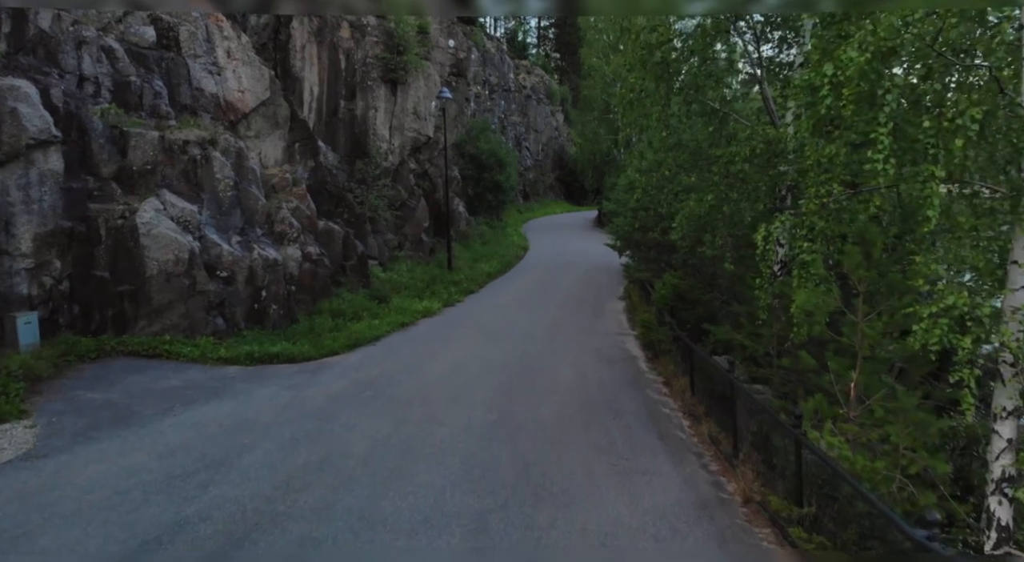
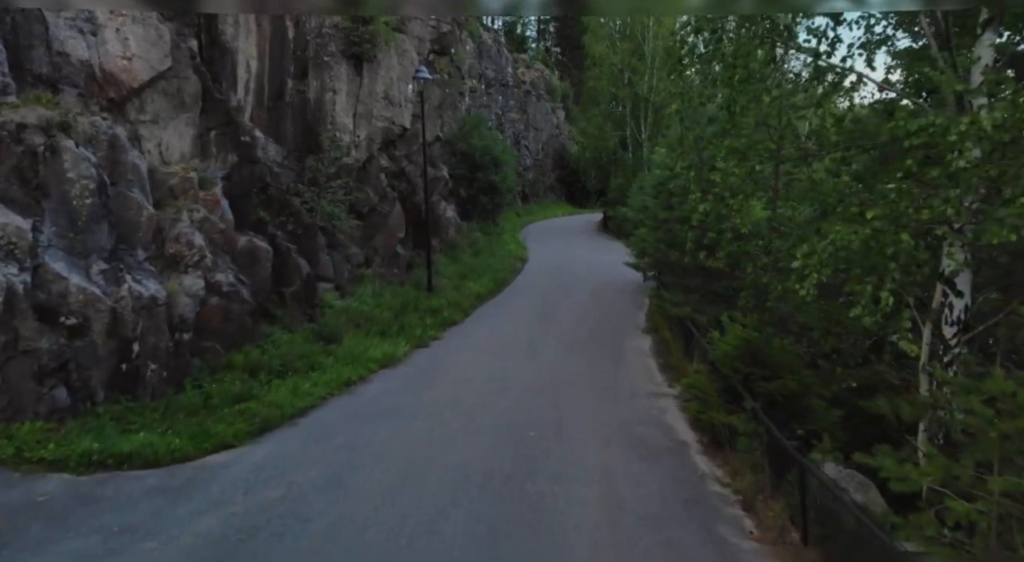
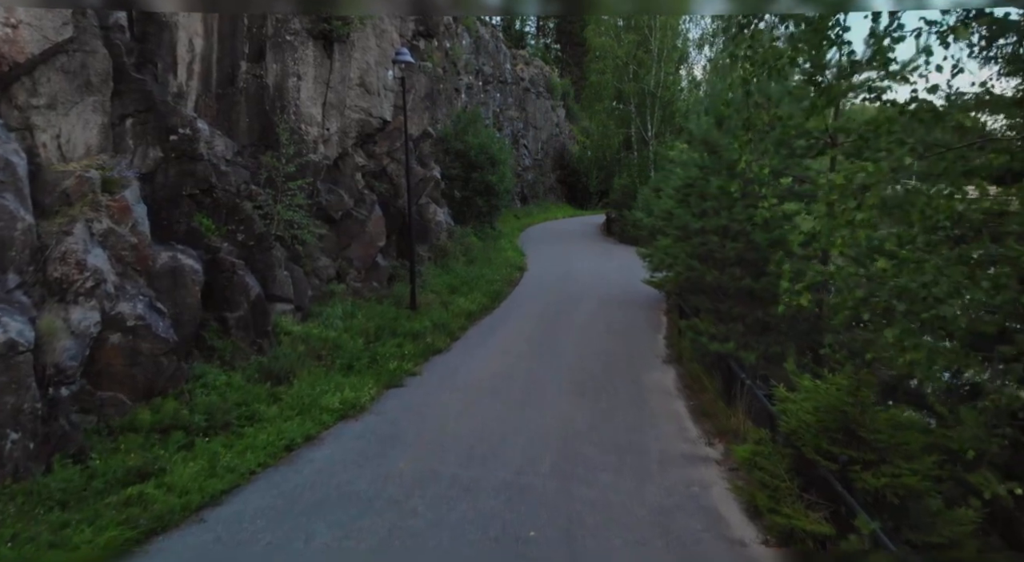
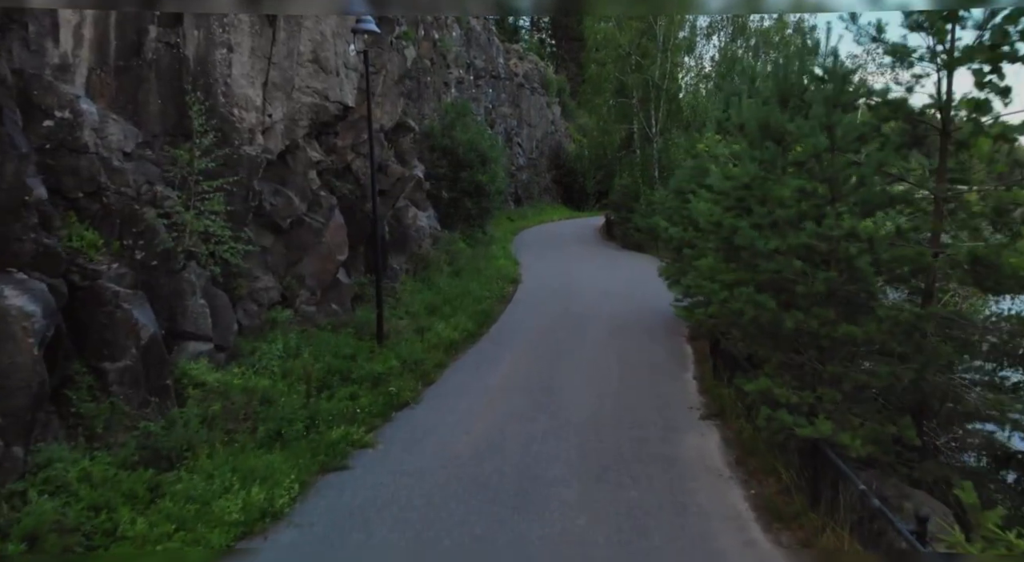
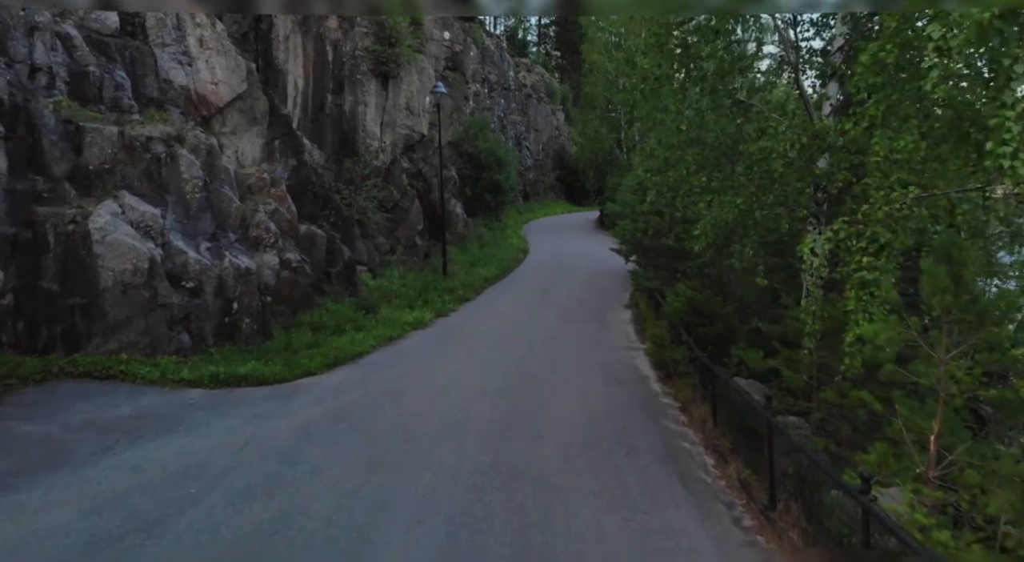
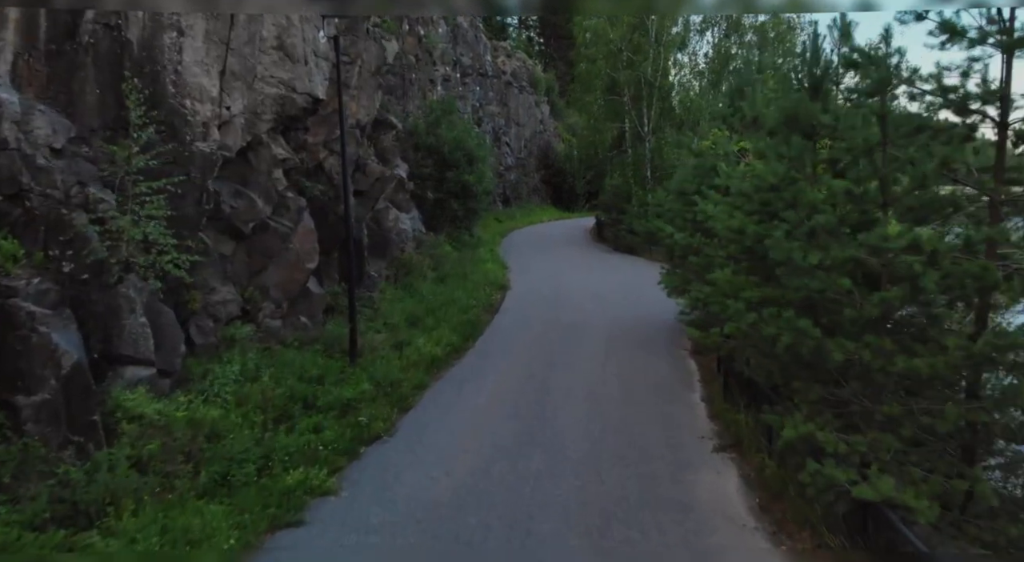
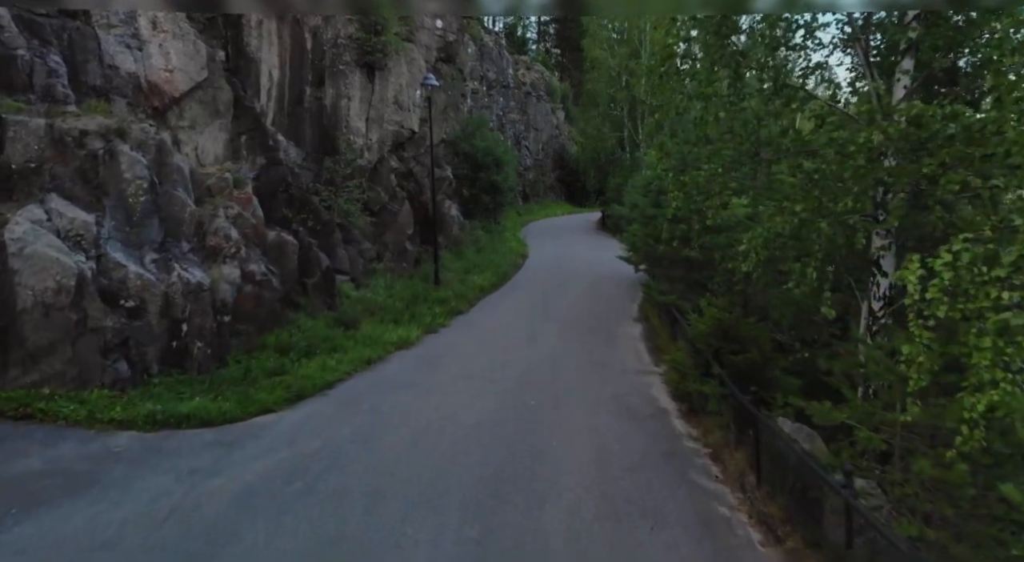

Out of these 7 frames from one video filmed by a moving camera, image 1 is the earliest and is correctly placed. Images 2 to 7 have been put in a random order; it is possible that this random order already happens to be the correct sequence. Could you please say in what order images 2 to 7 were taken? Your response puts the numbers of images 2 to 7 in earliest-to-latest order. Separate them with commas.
5, 7, 2, 3, 4, 6
